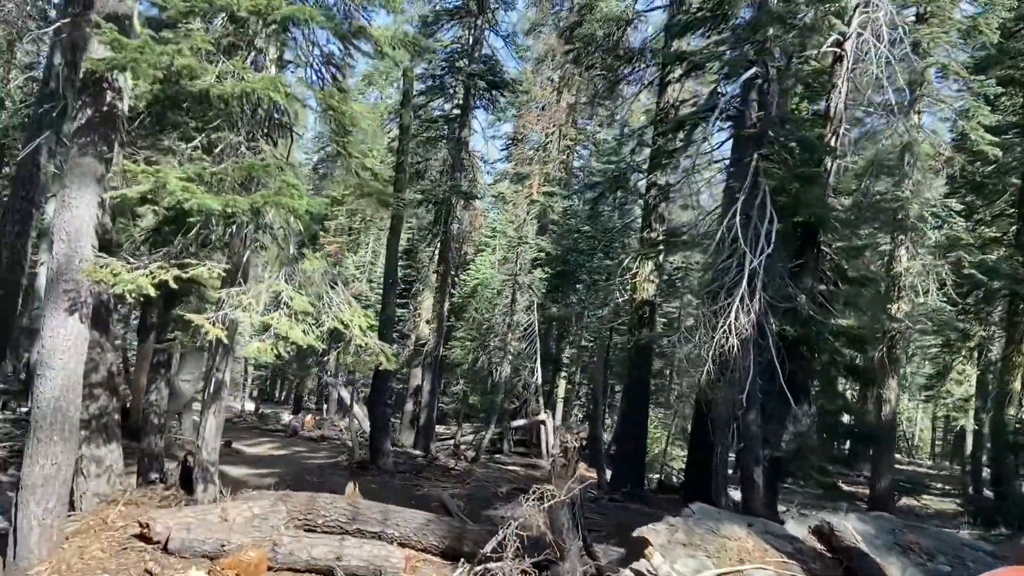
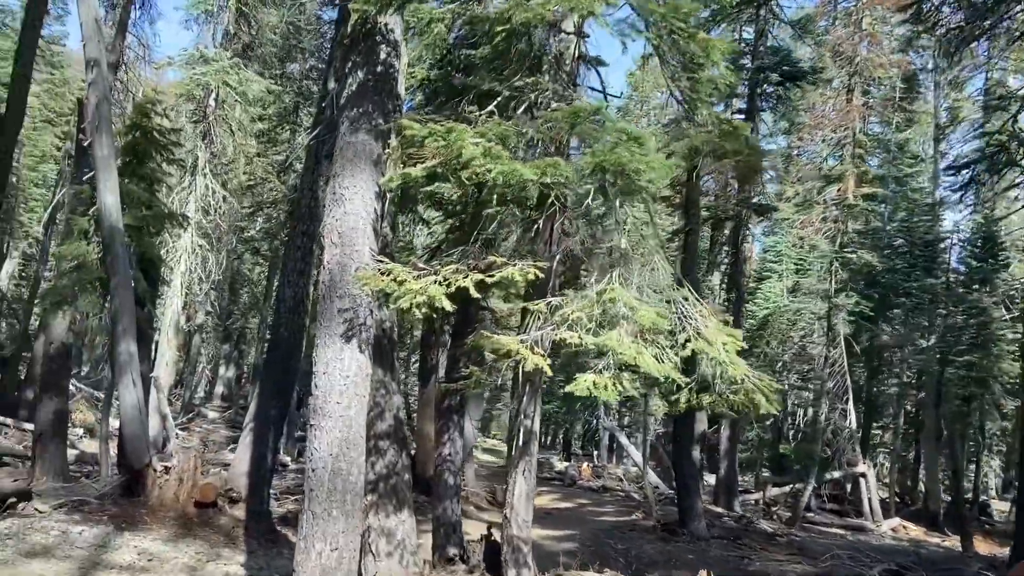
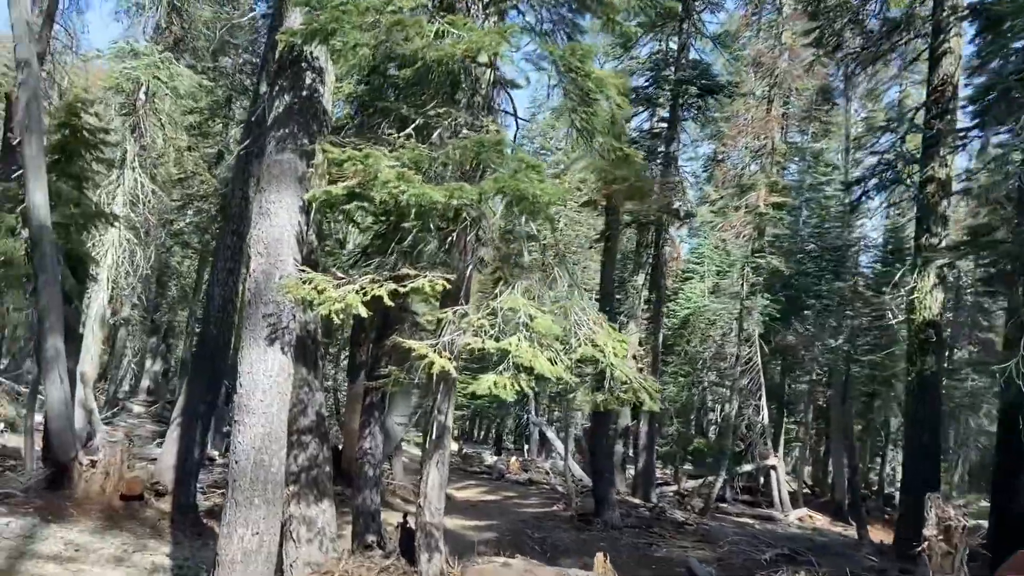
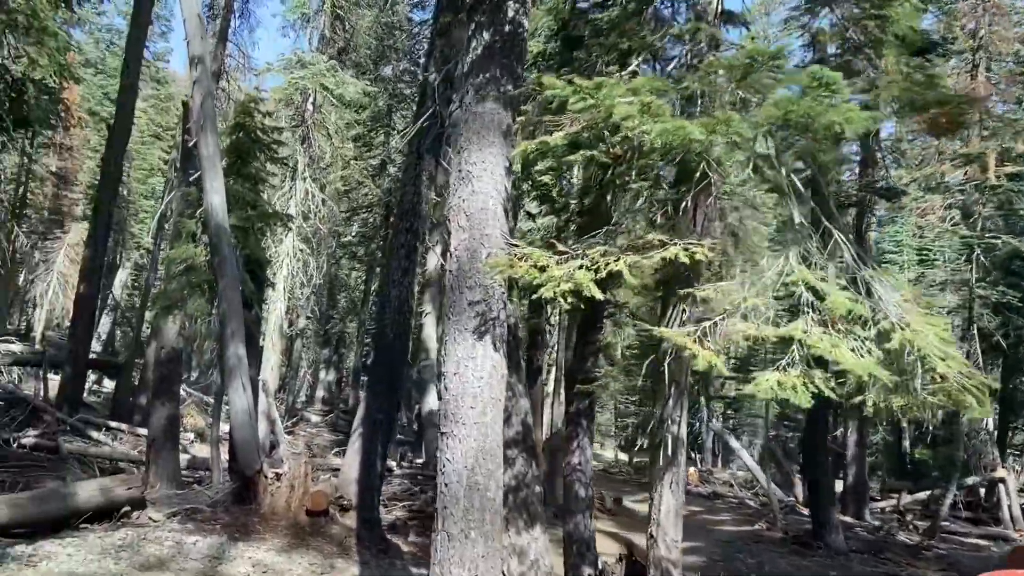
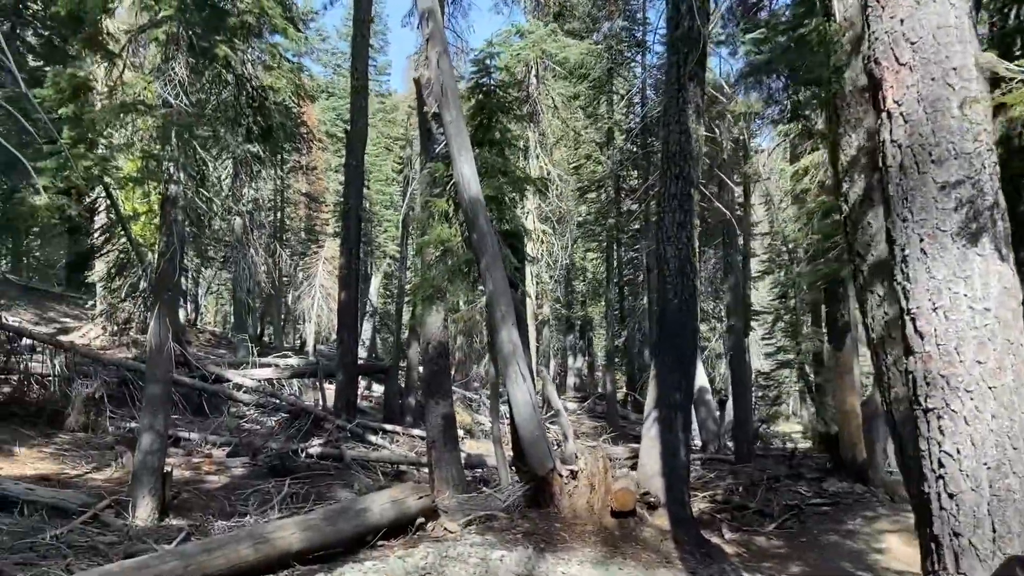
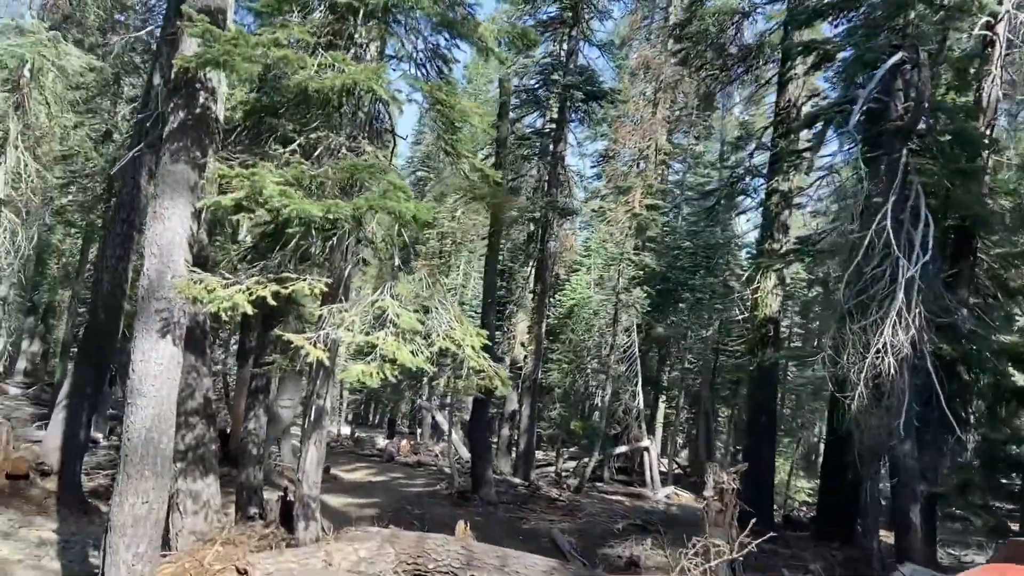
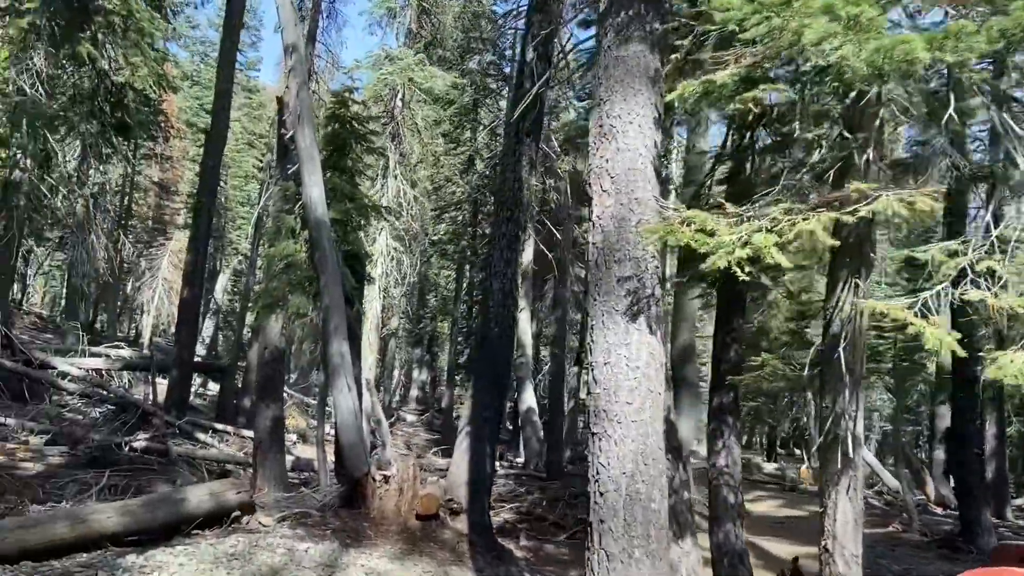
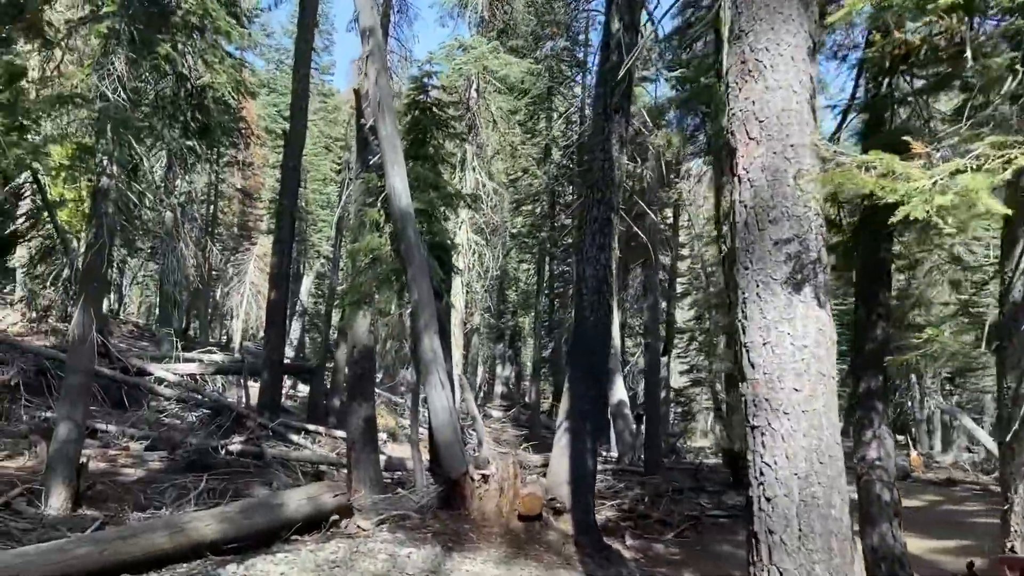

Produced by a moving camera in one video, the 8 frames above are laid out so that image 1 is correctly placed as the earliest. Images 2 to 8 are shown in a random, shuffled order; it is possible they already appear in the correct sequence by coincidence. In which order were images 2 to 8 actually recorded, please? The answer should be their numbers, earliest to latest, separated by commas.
6, 3, 2, 4, 7, 8, 5
